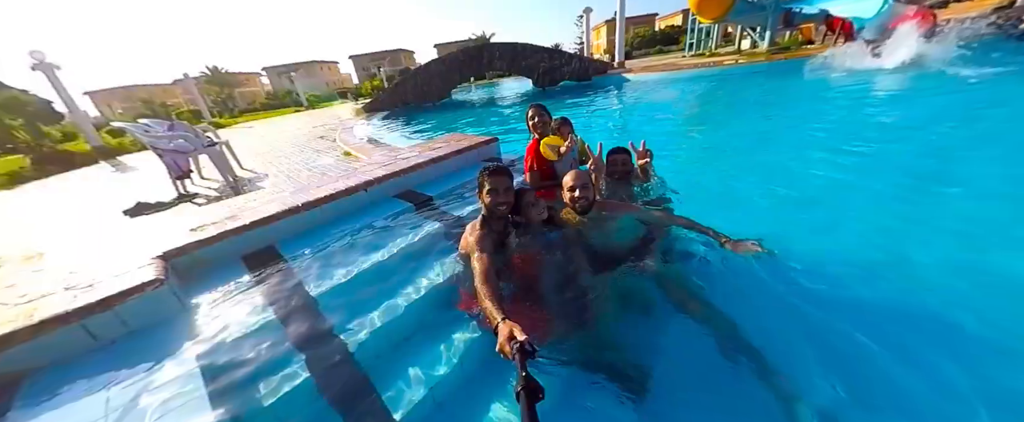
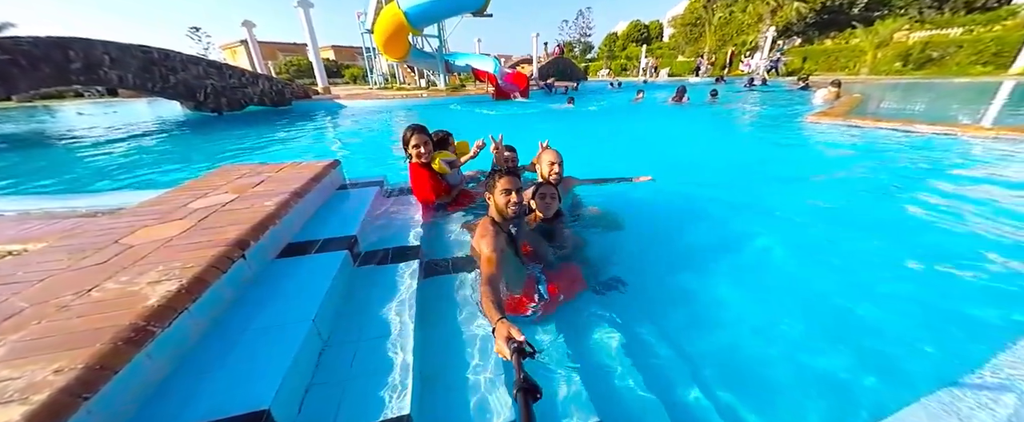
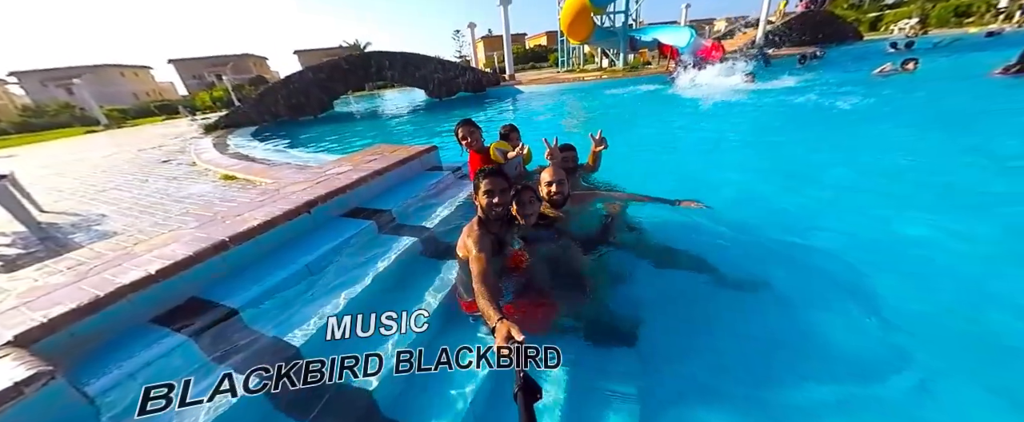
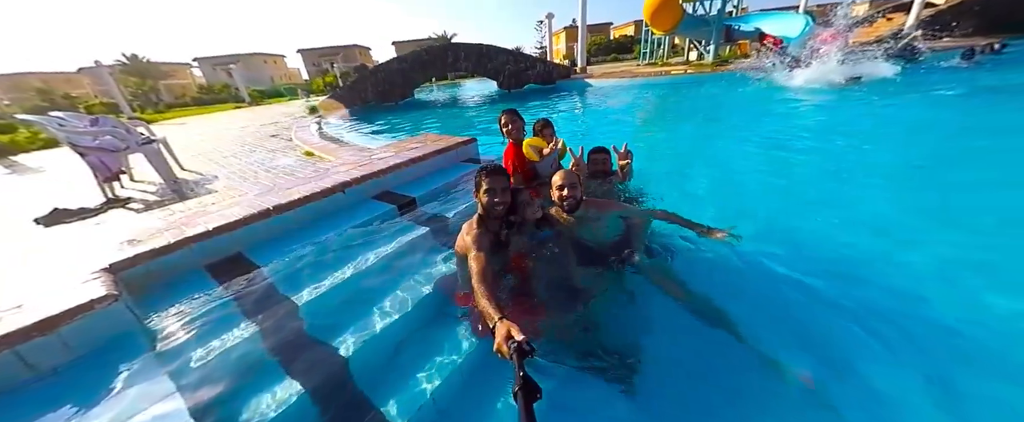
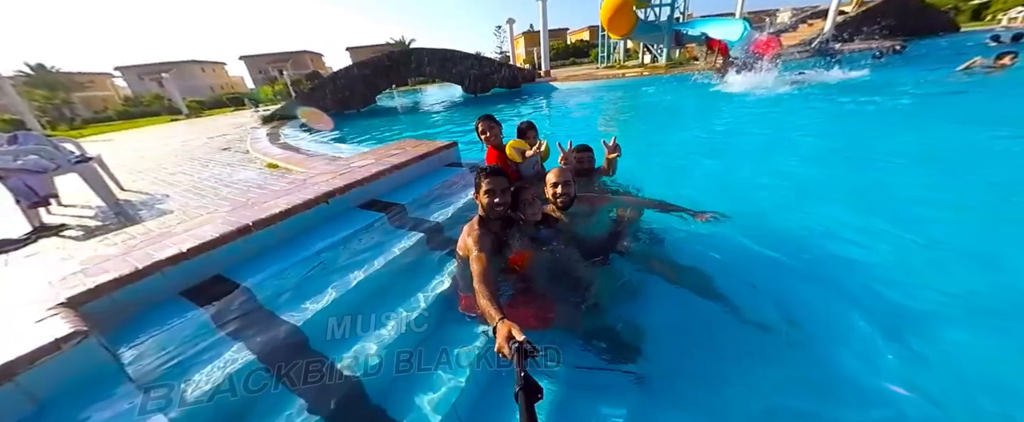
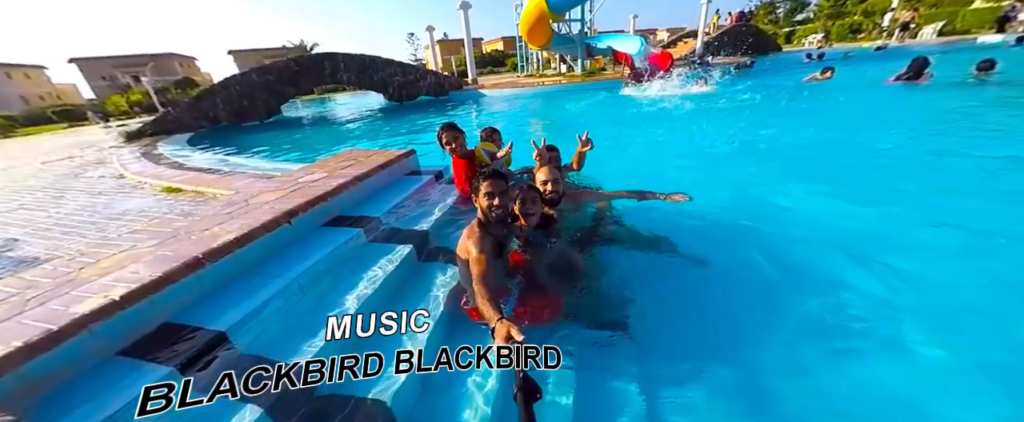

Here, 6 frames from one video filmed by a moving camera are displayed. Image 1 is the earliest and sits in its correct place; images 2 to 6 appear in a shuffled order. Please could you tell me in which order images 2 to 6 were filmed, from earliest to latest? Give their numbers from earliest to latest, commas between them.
4, 5, 3, 6, 2
